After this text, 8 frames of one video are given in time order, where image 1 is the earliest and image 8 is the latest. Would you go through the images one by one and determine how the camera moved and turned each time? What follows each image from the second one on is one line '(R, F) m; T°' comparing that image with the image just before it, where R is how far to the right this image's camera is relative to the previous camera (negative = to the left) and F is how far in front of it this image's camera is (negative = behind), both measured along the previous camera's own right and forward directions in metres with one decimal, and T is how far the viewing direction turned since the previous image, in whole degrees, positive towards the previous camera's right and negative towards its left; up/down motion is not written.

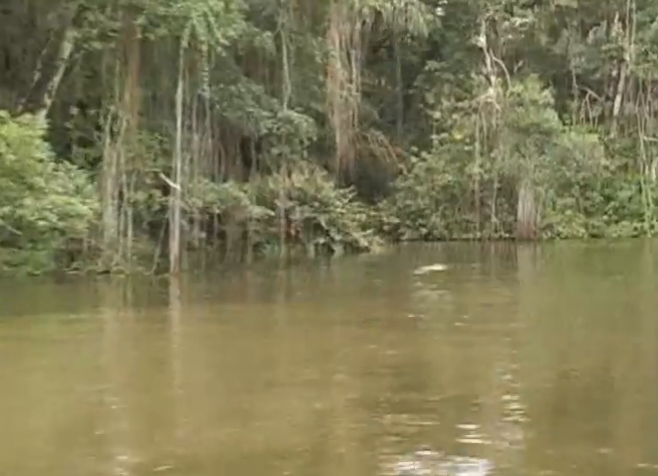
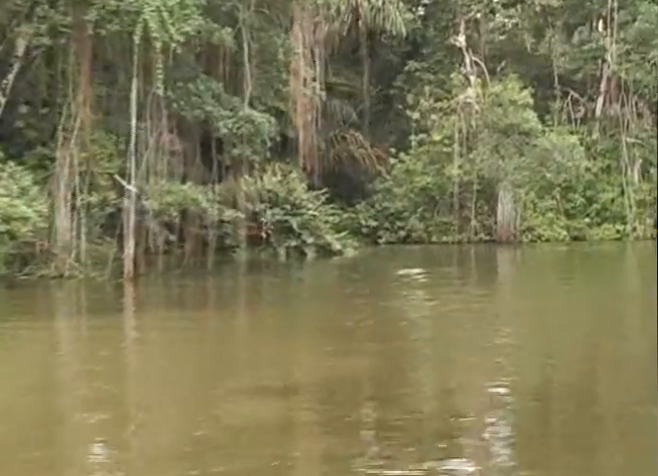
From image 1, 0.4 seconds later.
(+0.3, +0.3) m; +1°
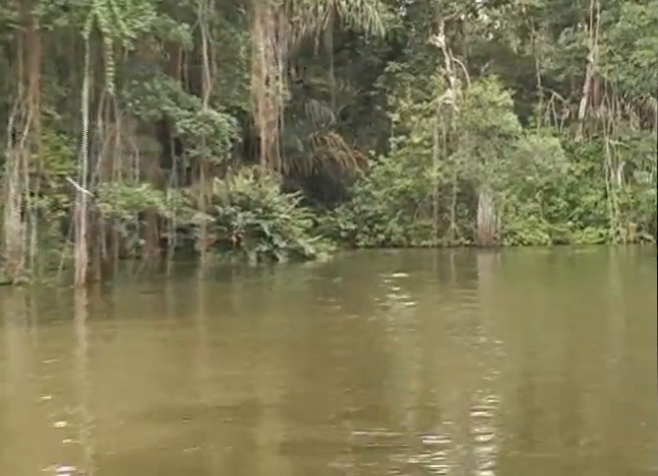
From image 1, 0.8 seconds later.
(+0.3, +0.4) m; 0°
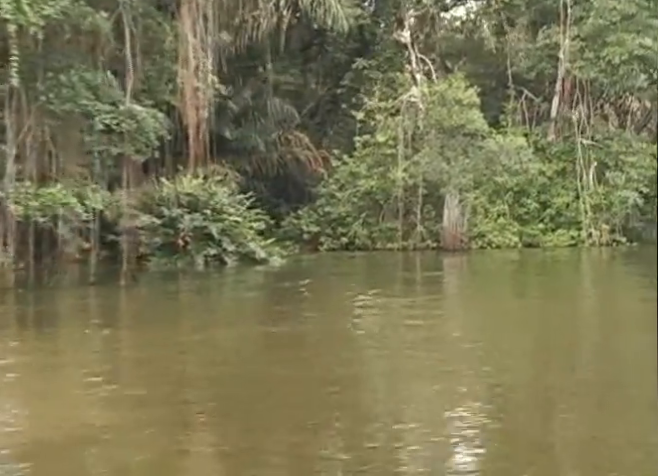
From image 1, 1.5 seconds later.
(+0.5, +0.6) m; +1°
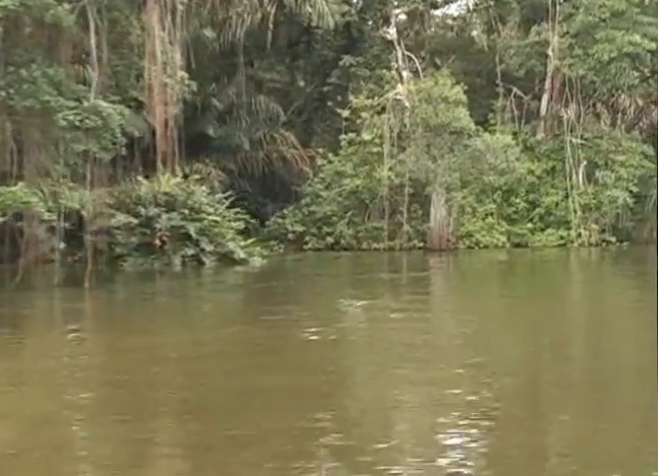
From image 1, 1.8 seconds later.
(+0.2, +0.3) m; 0°
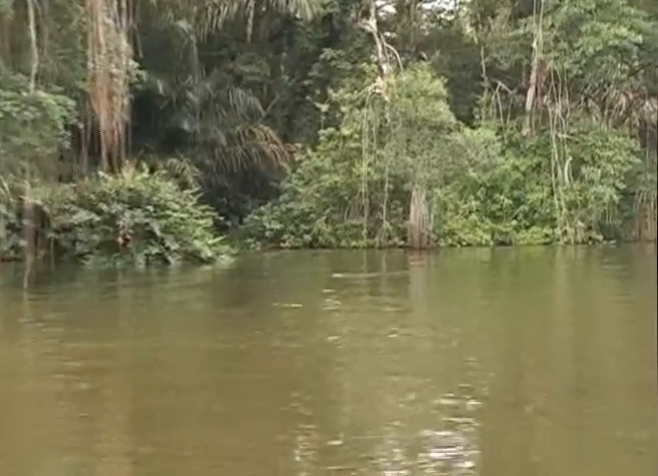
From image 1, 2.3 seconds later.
(+0.4, +0.5) m; 0°
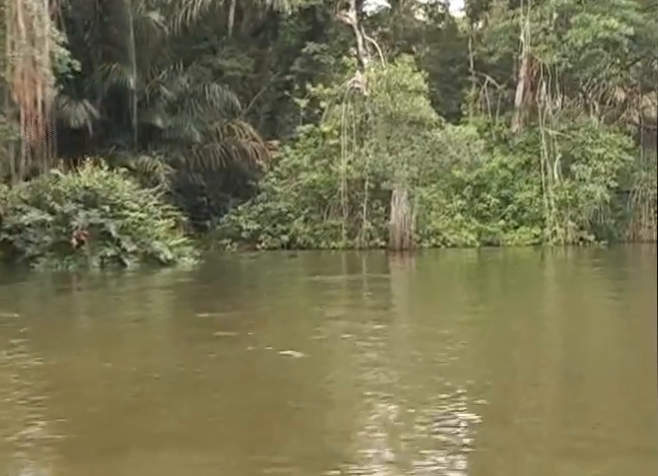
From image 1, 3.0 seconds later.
(+0.5, +0.7) m; -1°
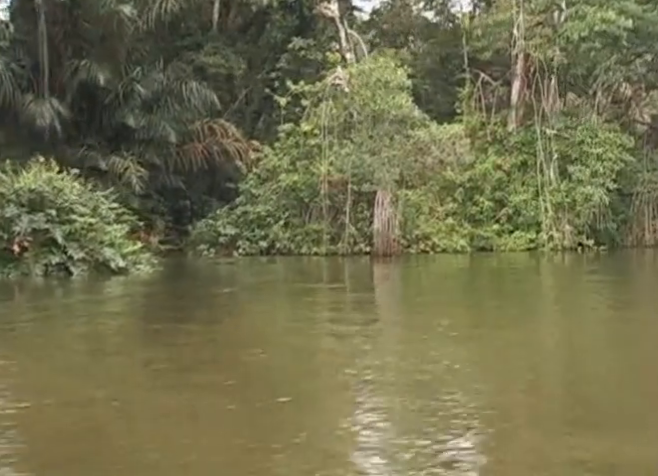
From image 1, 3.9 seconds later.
(+0.7, +0.9) m; -1°
